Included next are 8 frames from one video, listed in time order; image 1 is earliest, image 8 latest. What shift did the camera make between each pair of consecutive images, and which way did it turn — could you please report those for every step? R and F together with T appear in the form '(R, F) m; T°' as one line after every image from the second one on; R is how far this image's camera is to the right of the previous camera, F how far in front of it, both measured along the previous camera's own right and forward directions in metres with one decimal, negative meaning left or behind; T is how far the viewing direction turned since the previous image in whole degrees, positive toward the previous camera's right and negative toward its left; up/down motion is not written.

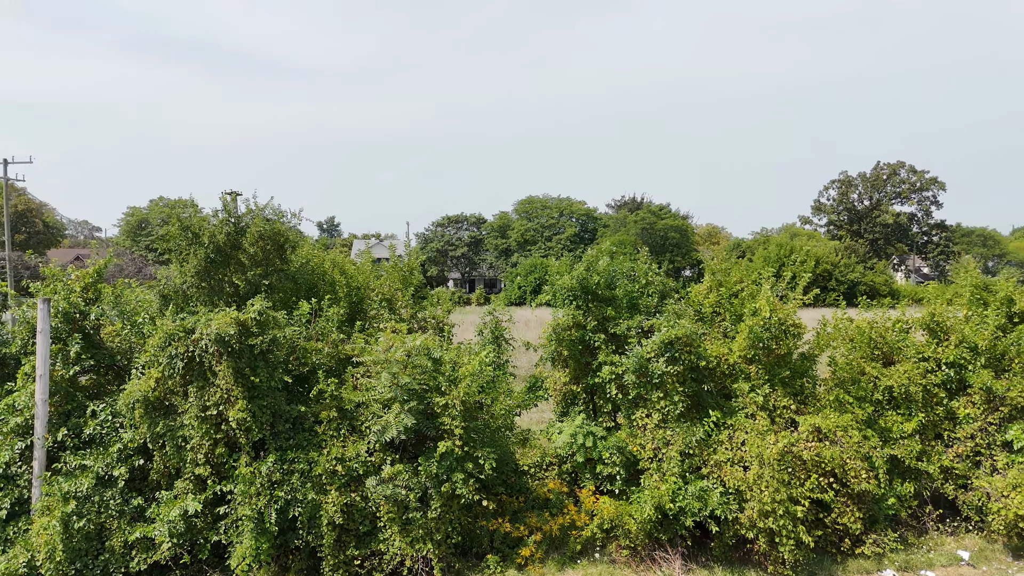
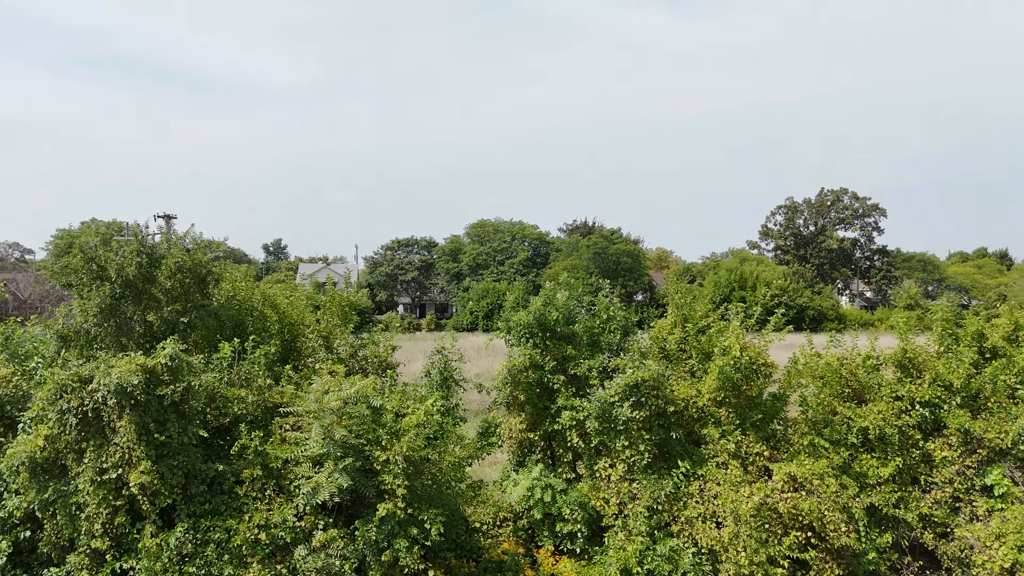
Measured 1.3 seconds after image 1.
(0.0, +0.6) m; +4°
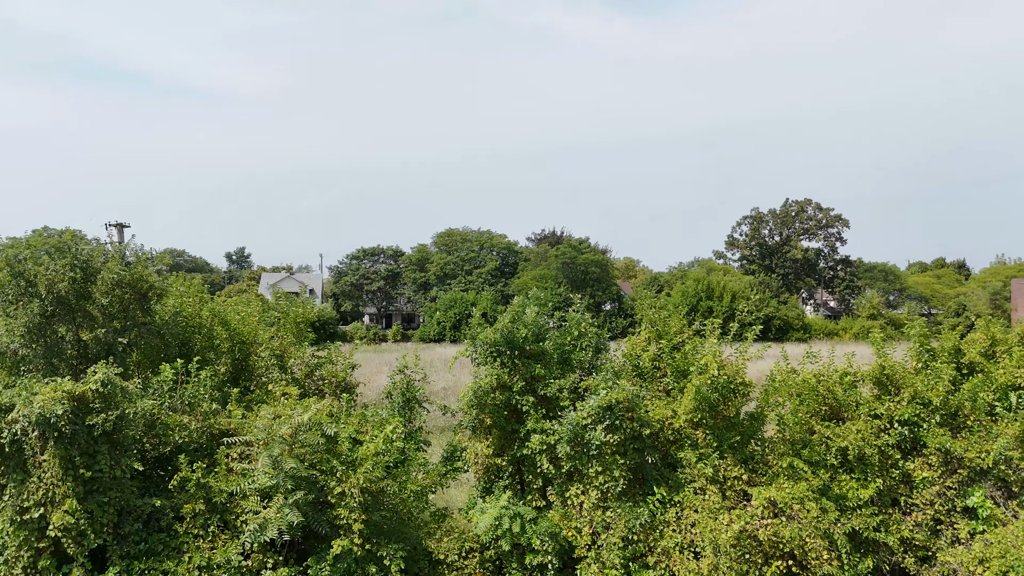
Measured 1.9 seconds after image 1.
(0.0, +0.4) m; +2°
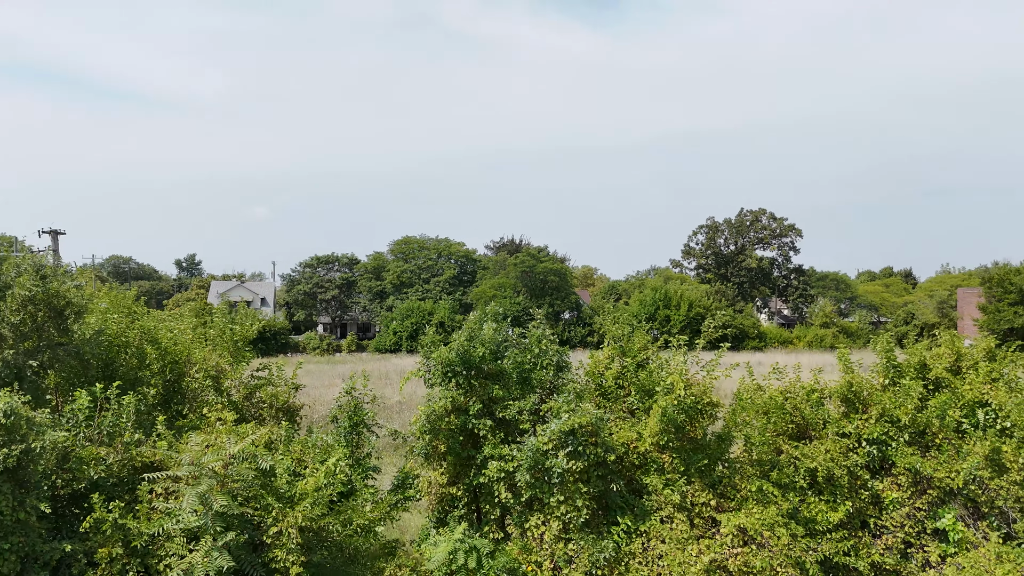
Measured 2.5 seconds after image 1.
(0.0, +0.4) m; +3°
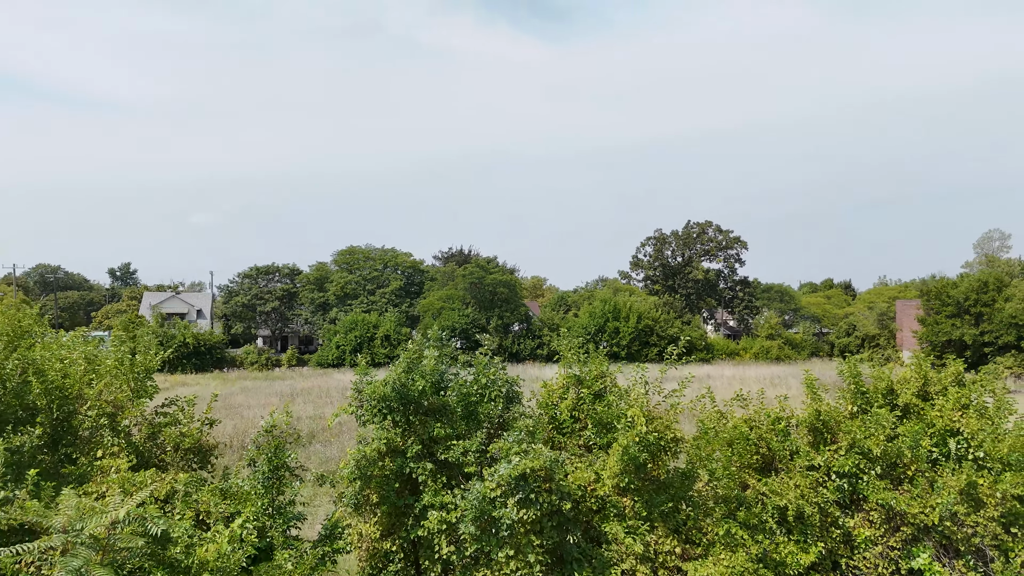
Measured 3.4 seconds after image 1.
(0.0, +0.6) m; +4°
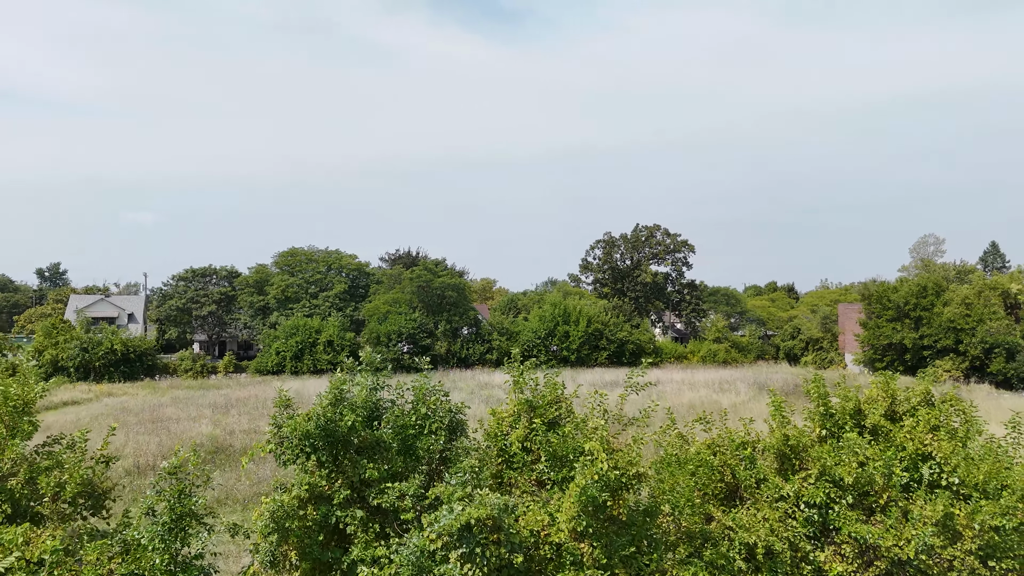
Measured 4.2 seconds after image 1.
(0.0, +0.6) m; +4°
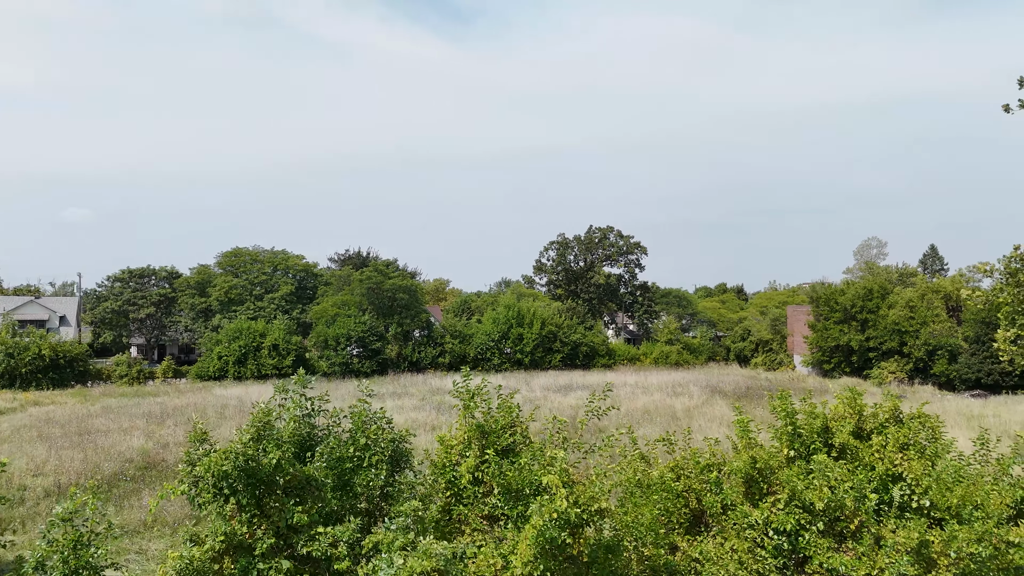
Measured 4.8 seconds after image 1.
(0.0, +0.5) m; +4°
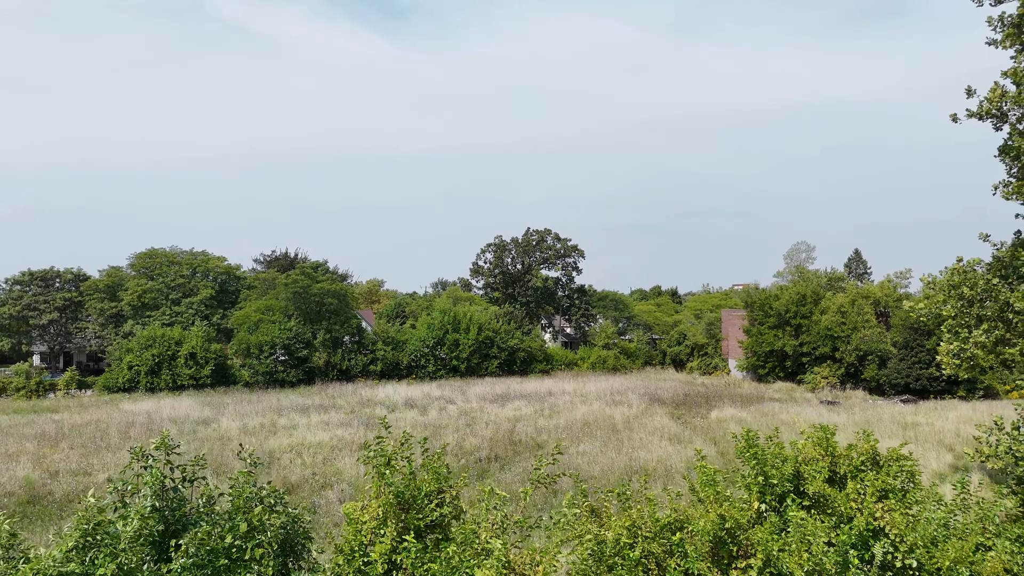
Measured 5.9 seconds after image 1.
(0.0, +0.9) m; +5°
